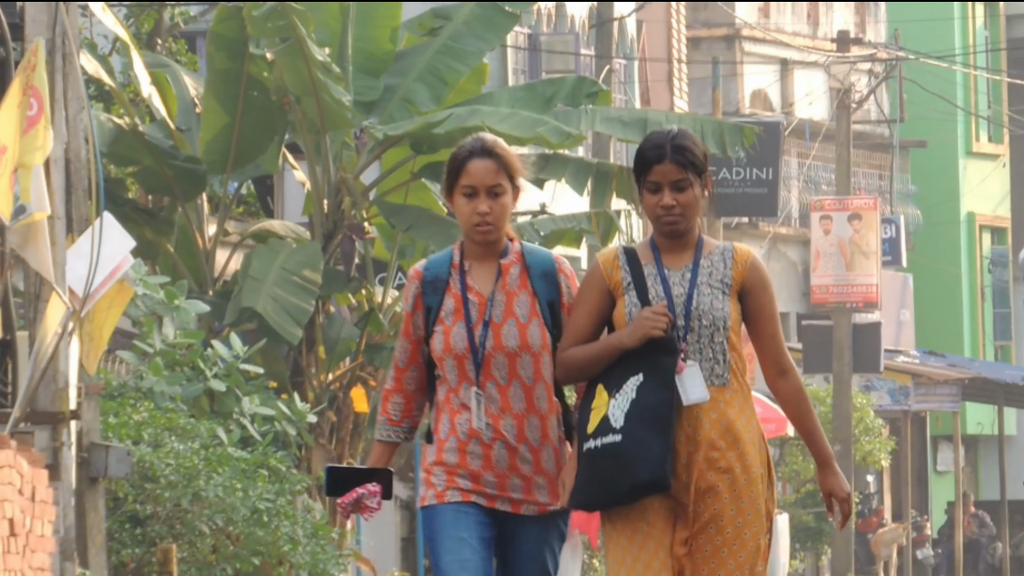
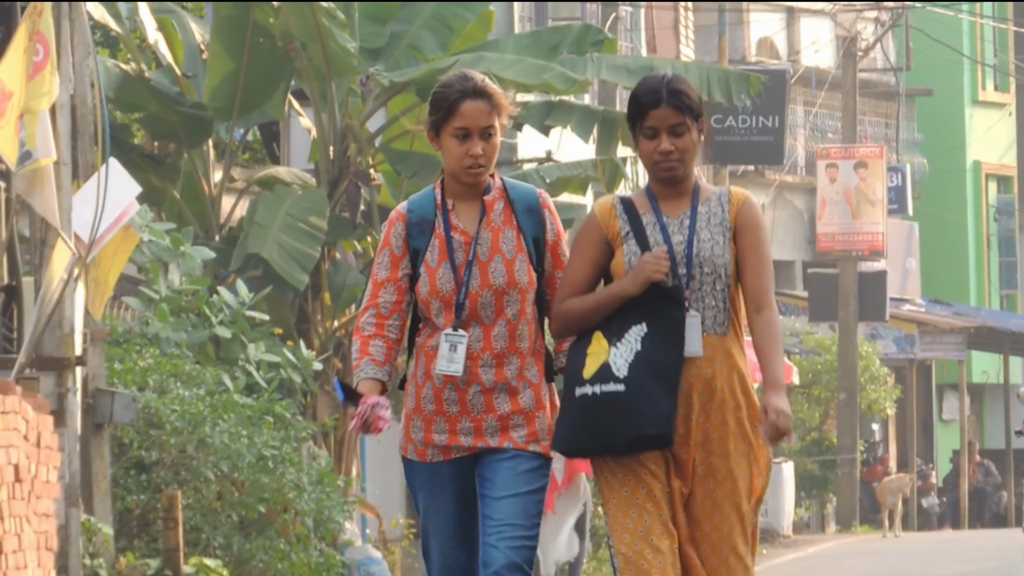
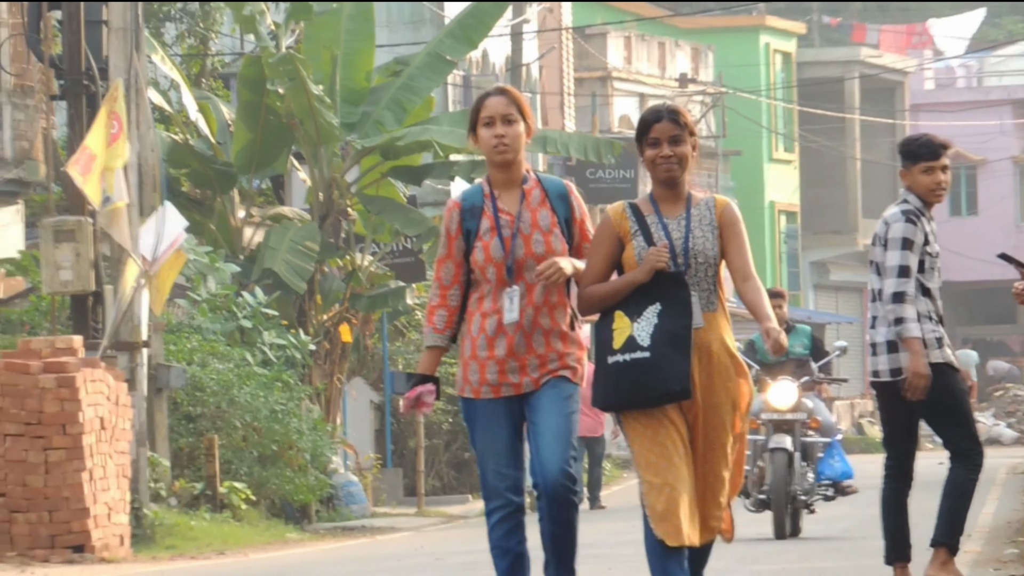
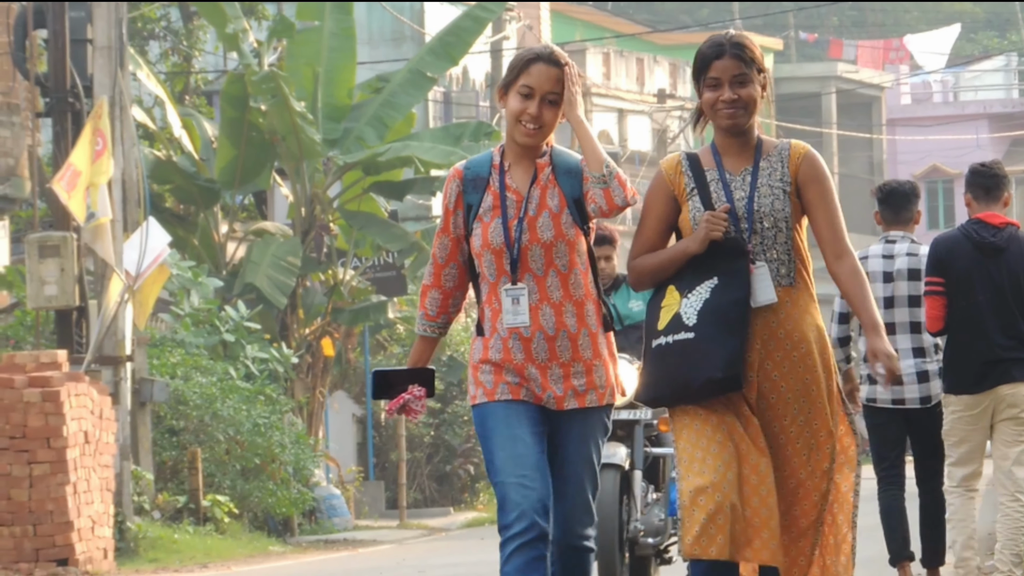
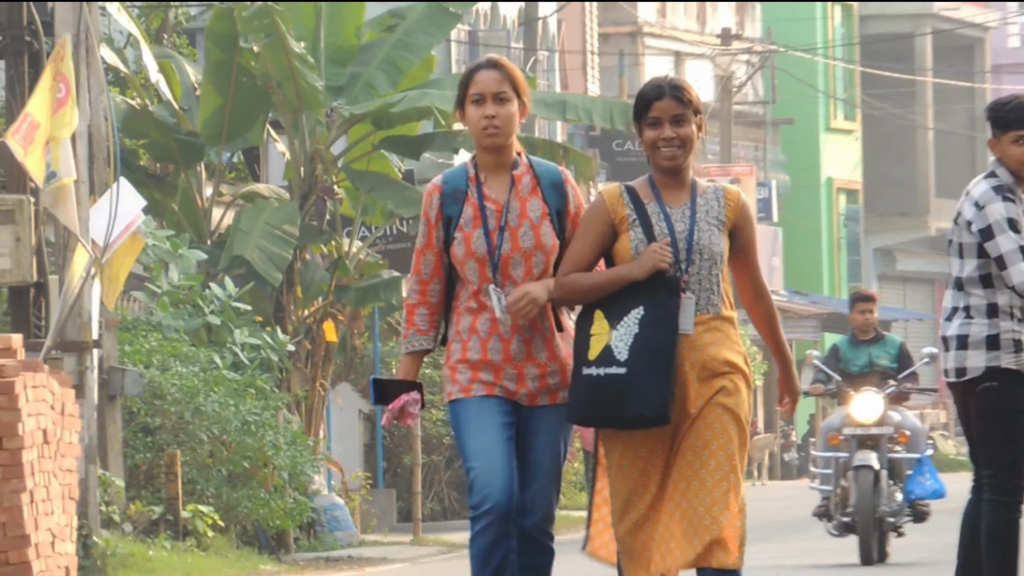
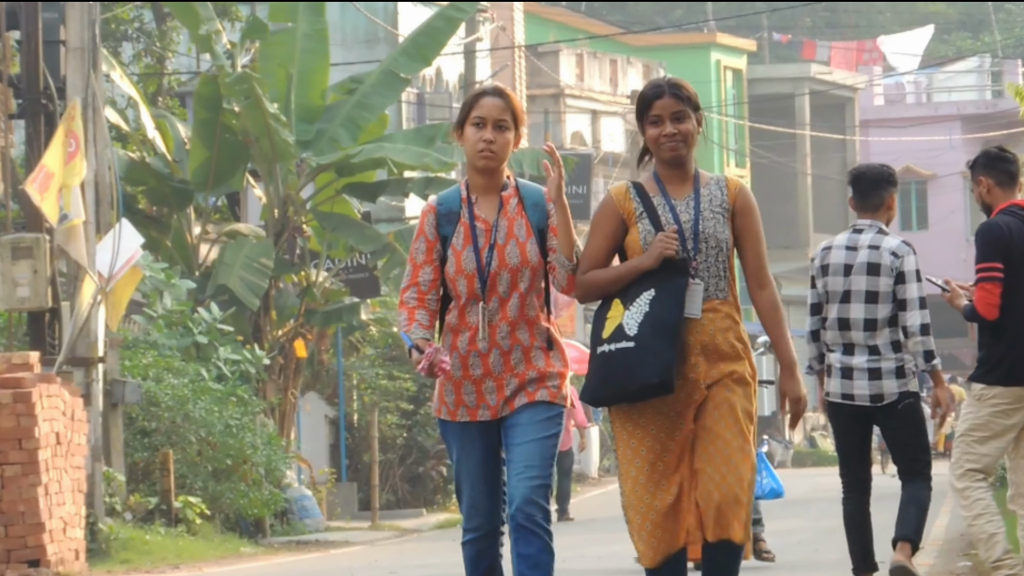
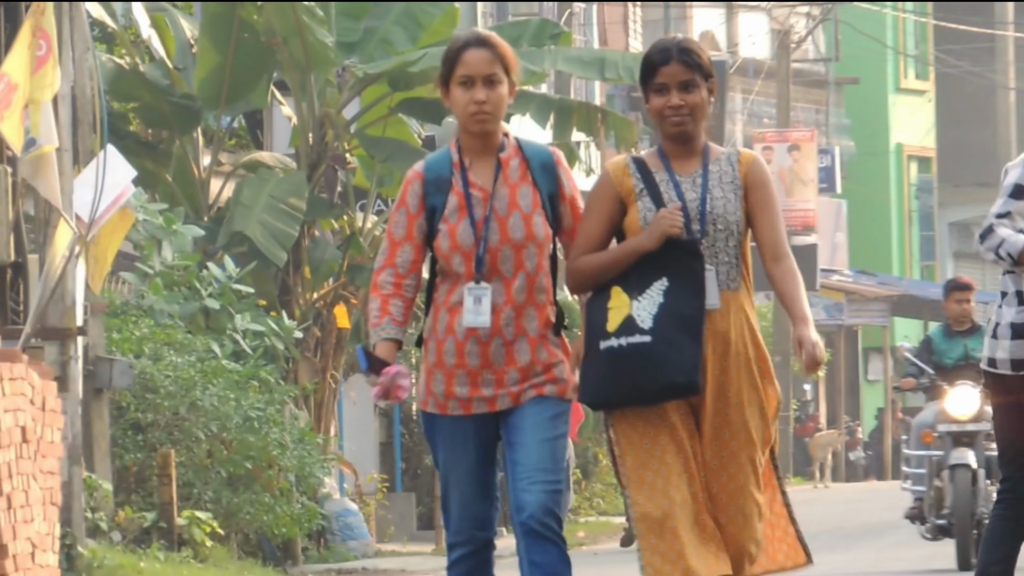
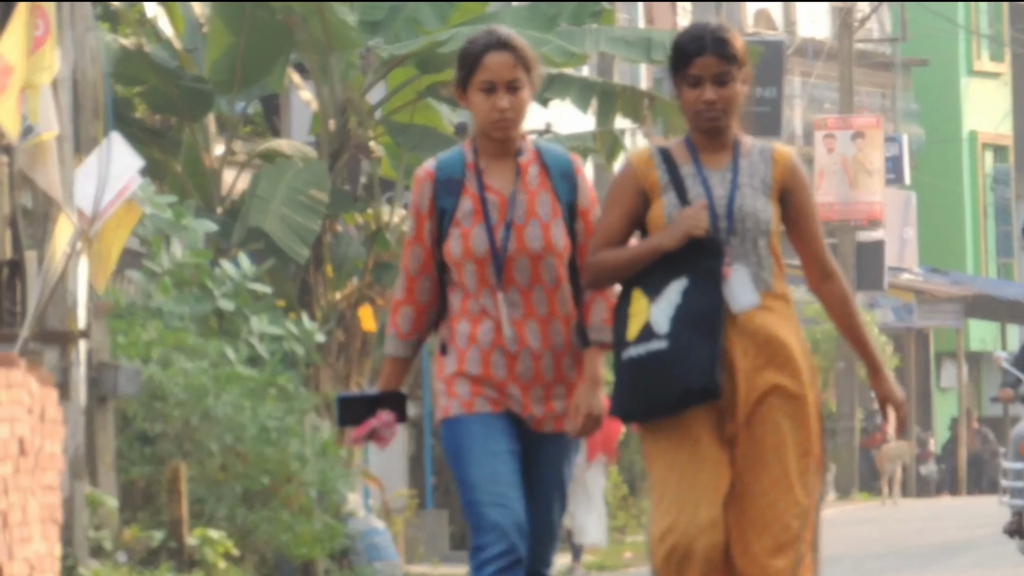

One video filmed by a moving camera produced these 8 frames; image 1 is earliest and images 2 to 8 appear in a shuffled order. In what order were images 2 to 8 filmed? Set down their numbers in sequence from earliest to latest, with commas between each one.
2, 8, 7, 5, 3, 6, 4
